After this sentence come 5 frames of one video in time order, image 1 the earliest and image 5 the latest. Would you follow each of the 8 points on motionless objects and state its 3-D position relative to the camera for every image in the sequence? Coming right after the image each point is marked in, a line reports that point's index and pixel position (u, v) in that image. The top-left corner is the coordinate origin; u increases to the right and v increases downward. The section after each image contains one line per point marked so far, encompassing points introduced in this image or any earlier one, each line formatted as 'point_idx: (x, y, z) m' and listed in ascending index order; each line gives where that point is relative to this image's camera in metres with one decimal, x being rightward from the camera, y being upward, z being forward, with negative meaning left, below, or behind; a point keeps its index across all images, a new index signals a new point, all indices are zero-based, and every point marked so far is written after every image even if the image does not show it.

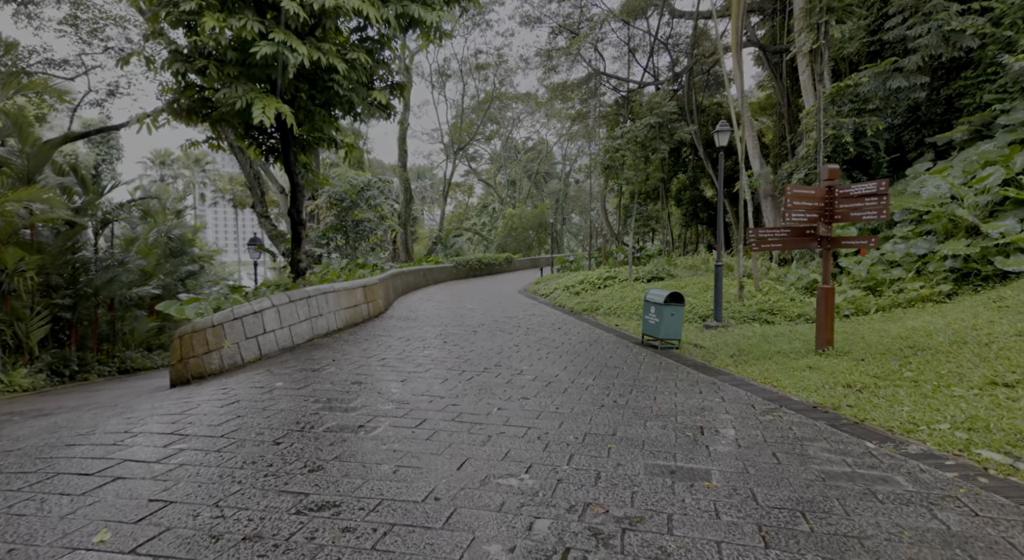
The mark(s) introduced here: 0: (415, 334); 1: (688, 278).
0: (-1.3, -0.7, +8.5) m
1: (+3.6, 0.0, +12.8) m
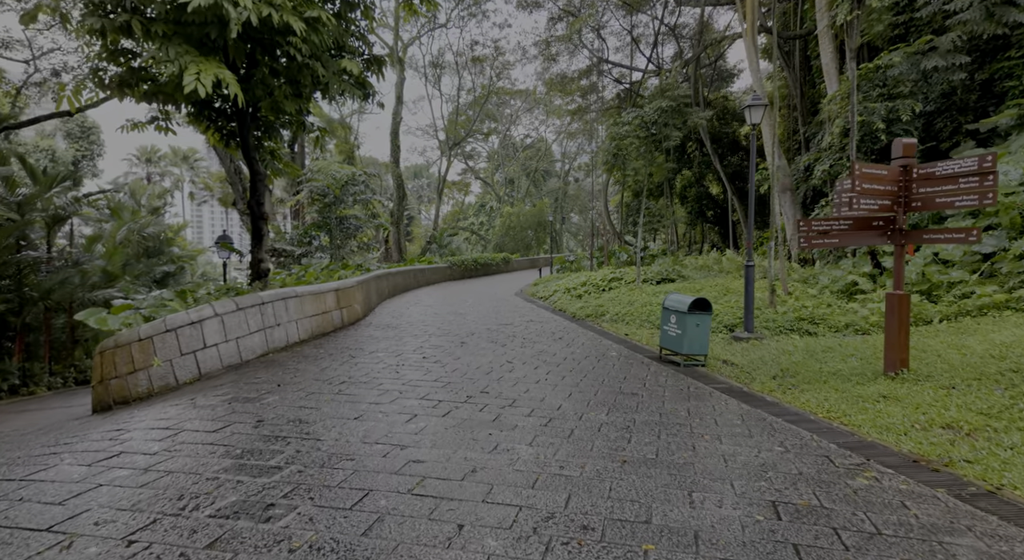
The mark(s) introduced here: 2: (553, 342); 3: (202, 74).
0: (-1.4, -0.8, +7.3) m
1: (+3.5, 0.0, +11.5) m
2: (+0.5, -0.8, +7.7) m
3: (-2.8, +1.8, +5.6) m
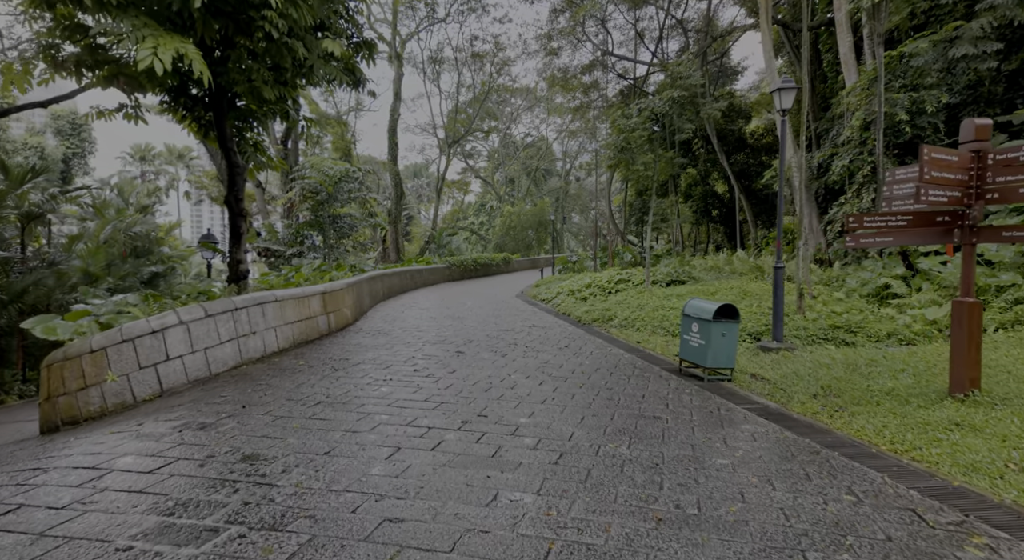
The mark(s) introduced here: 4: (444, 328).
0: (-1.4, -0.8, +6.6) m
1: (+3.5, 0.0, +10.9) m
2: (+0.5, -0.8, +7.0) m
3: (-2.8, +1.8, +5.0) m
4: (-0.9, -0.7, +8.9) m
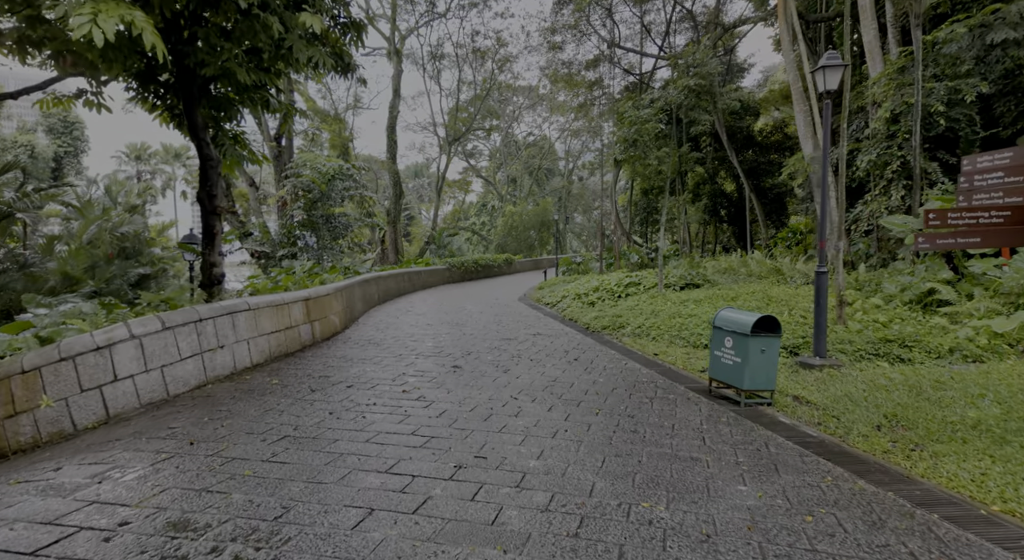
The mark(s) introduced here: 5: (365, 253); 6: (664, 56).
0: (-1.3, -0.8, +5.8) m
1: (+3.6, -0.1, +10.1) m
2: (+0.5, -0.8, +6.2) m
3: (-2.7, +1.8, +4.2) m
4: (-0.9, -0.7, +8.1) m
5: (-4.3, +0.8, +18.6) m
6: (+4.6, +6.7, +18.8) m
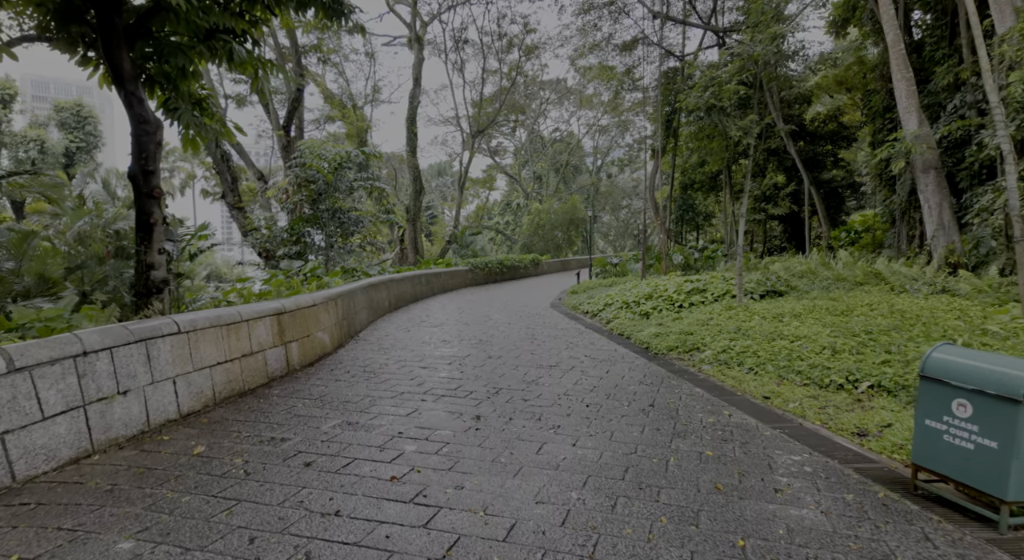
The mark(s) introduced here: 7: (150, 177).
0: (-1.0, -0.9, +3.9) m
1: (+4.1, -0.2, +8.0) m
2: (+0.9, -0.9, +4.2) m
3: (-2.5, +1.7, +2.3) m
4: (-0.5, -0.8, +6.2) m
5: (-3.5, +0.7, +16.7) m
6: (+5.4, +6.6, +16.6) m
7: (-2.9, +0.9, +5.2) m
